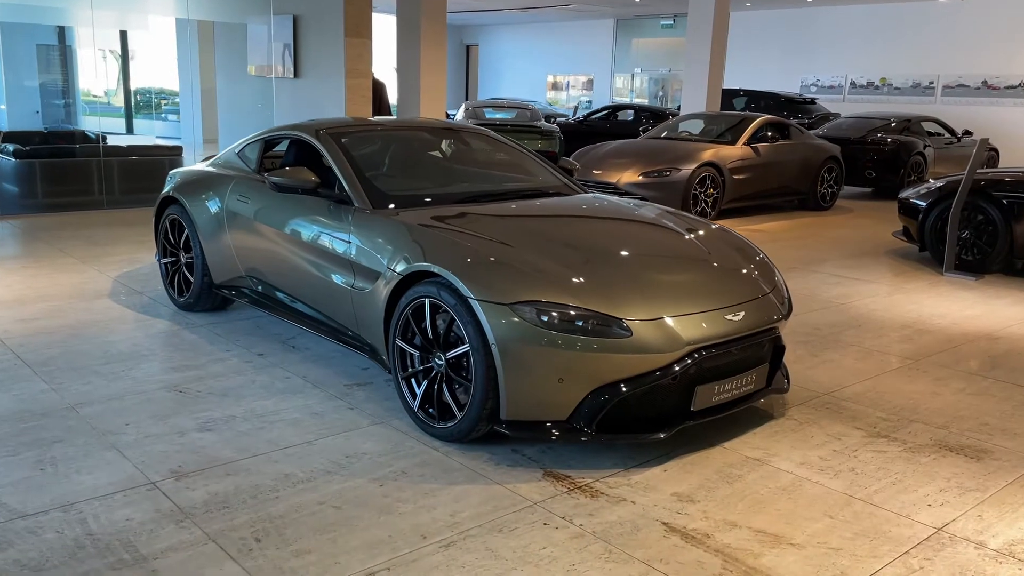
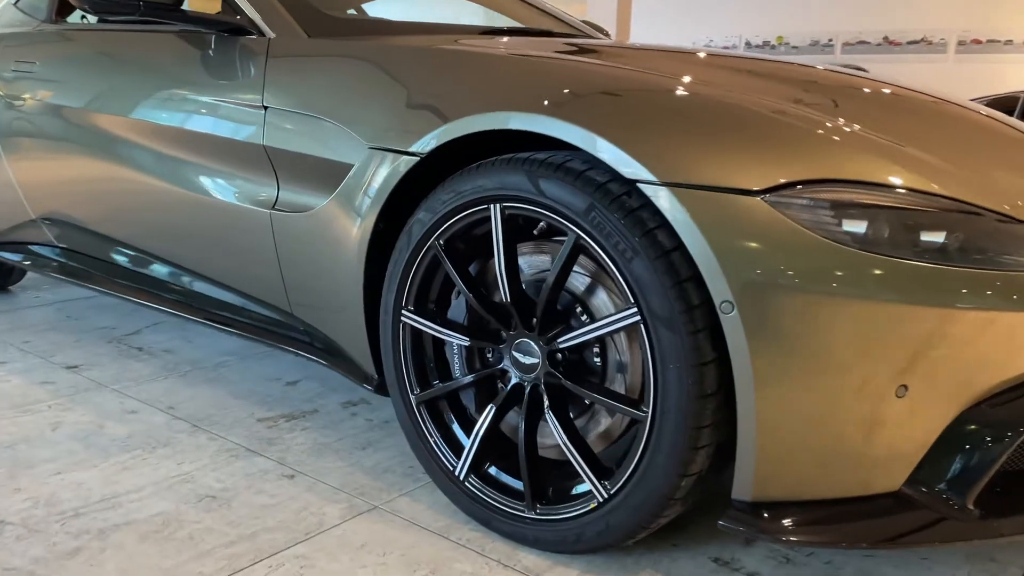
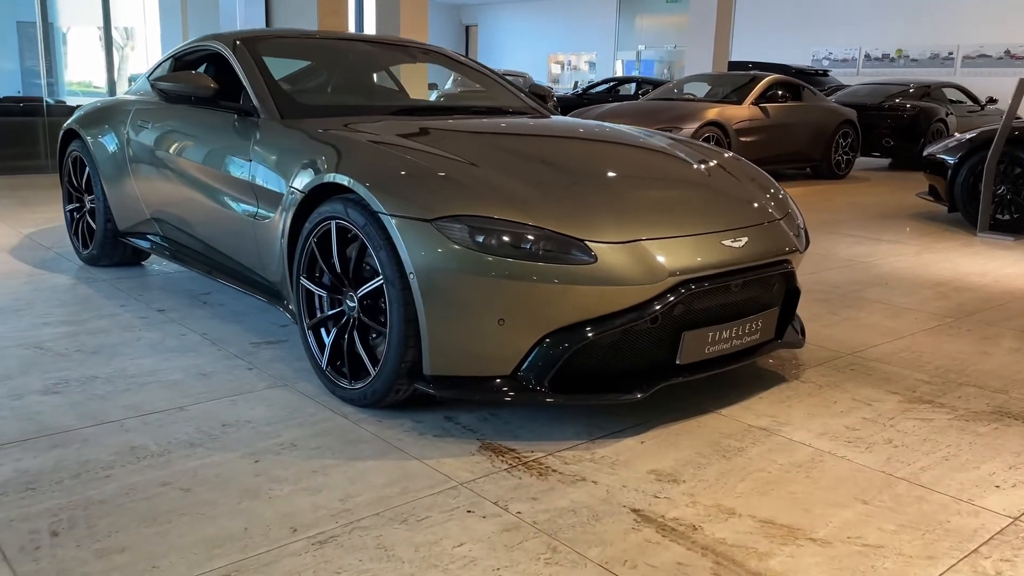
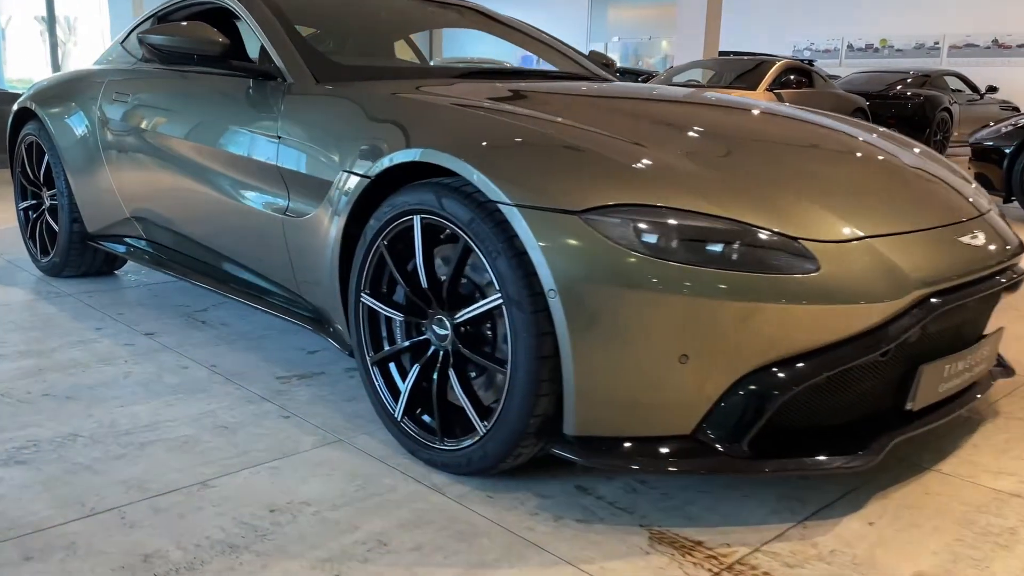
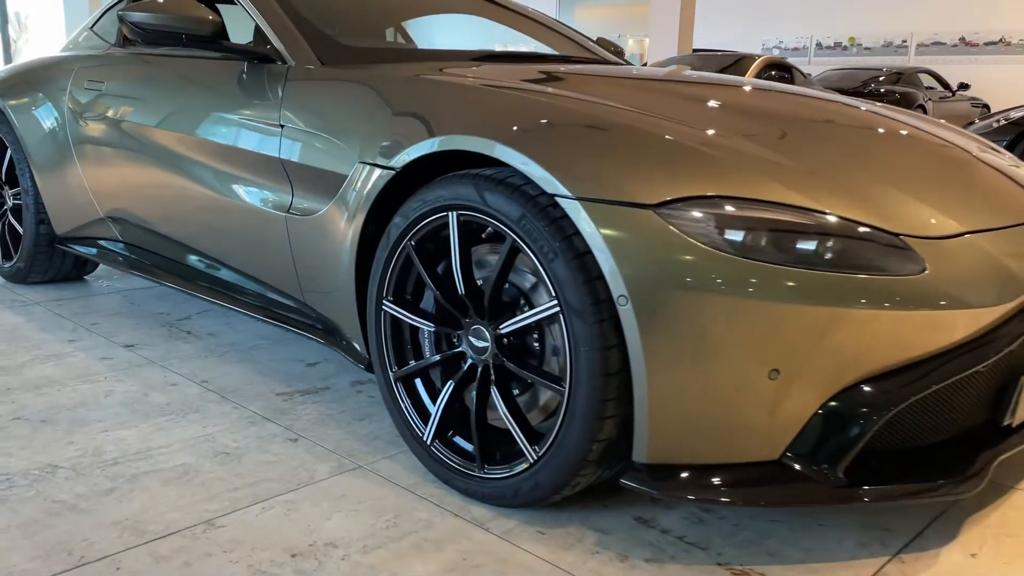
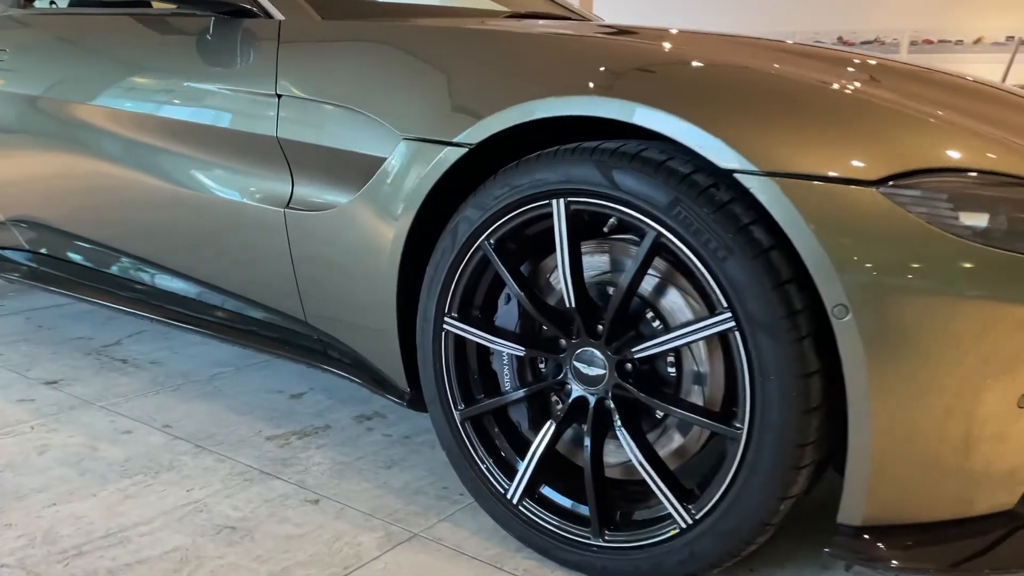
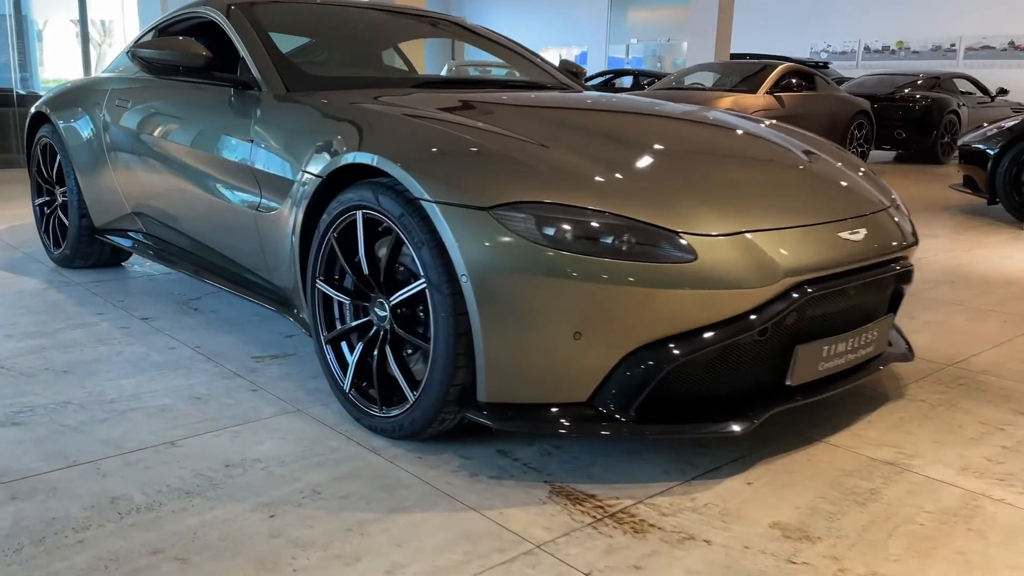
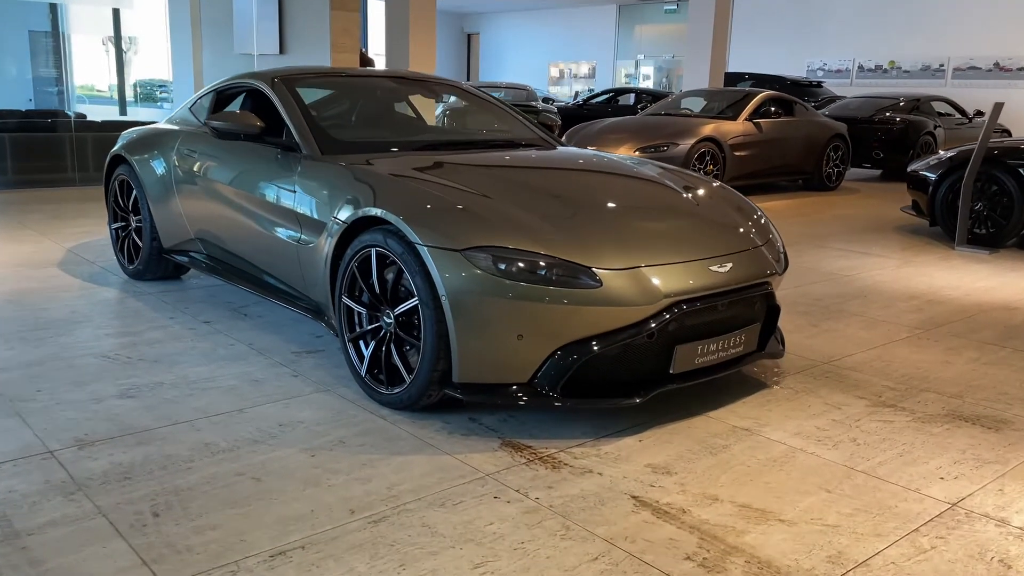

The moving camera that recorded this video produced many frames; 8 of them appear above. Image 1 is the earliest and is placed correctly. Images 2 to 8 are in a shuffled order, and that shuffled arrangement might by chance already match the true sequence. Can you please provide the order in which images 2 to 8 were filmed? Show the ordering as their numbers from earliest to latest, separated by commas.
8, 3, 7, 4, 5, 2, 6
